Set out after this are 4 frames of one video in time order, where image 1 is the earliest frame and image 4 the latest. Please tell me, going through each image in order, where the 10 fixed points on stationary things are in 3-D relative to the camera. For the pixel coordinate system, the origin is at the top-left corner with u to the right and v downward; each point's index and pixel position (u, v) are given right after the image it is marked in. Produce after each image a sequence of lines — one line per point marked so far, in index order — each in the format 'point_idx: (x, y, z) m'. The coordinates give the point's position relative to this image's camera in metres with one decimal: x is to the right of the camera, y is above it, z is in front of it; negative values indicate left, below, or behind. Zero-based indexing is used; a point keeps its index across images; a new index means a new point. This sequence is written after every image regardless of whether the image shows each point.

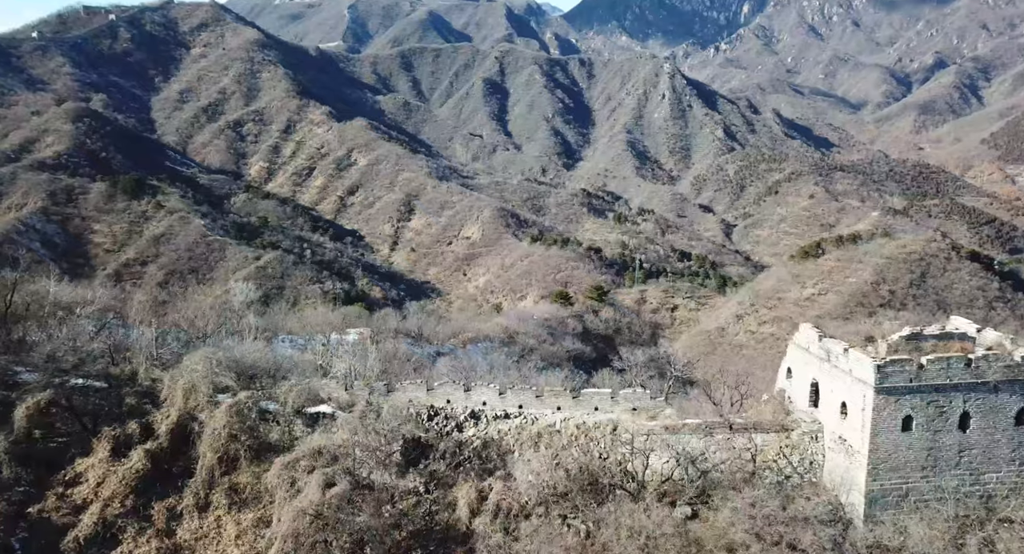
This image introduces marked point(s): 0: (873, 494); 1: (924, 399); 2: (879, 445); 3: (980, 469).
0: (+7.1, -4.3, +18.9) m
1: (+7.9, -2.4, +18.5) m
2: (+7.1, -3.3, +18.6) m
3: (+9.2, -3.8, +18.8) m
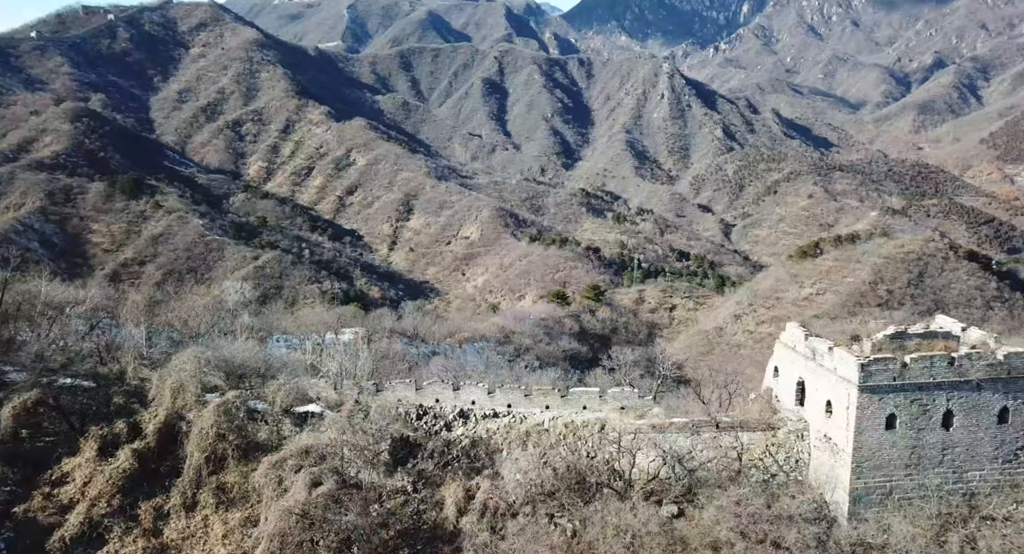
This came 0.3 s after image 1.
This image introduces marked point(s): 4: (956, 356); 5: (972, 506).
0: (+6.8, -4.3, +19.0) m
1: (+7.7, -2.3, +18.5) m
2: (+6.9, -3.3, +18.7) m
3: (+8.9, -3.8, +18.9) m
4: (+8.6, -1.5, +18.6) m
5: (+9.1, -4.5, +19.0) m
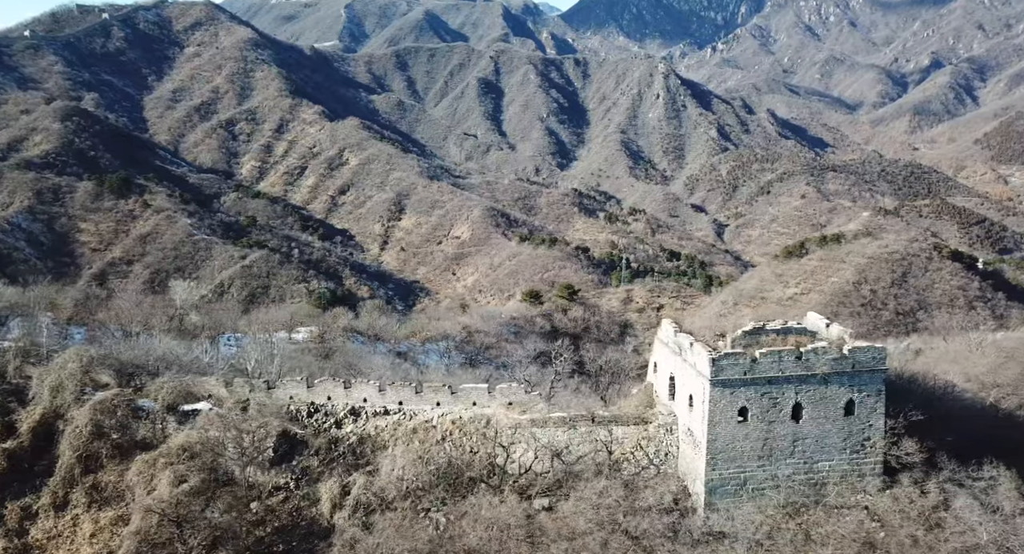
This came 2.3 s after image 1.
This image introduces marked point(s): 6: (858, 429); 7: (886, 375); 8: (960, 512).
0: (+4.1, -4.2, +19.5) m
1: (+5.0, -2.3, +19.2) m
2: (+4.2, -3.2, +19.3) m
3: (+6.2, -3.7, +19.6) m
4: (+5.9, -1.5, +19.2) m
5: (+6.4, -4.5, +19.7) m
6: (+7.1, -3.1, +19.6) m
7: (+7.6, -2.0, +19.6) m
8: (+9.0, -4.8, +19.7) m
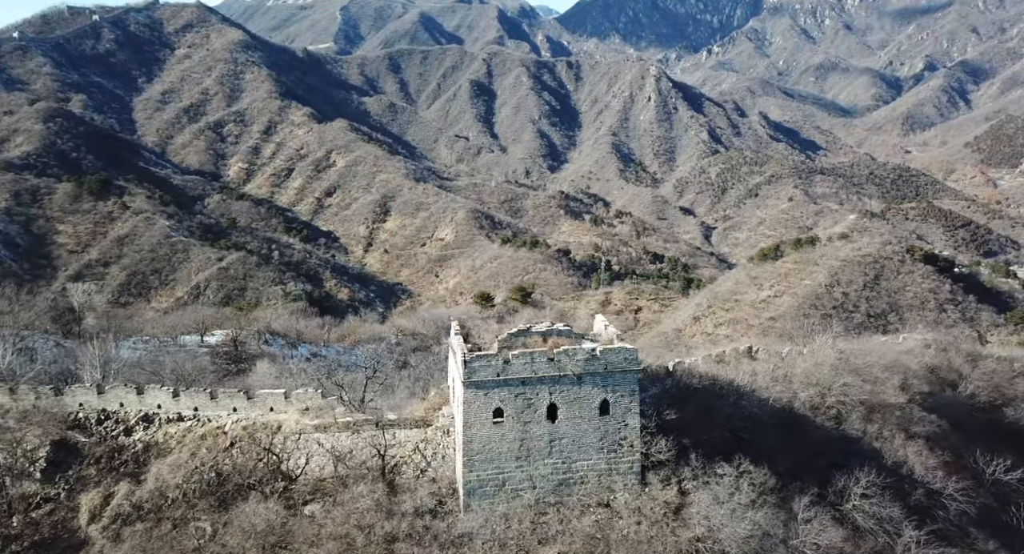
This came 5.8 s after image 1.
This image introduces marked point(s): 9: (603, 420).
0: (-0.8, -4.3, +19.6) m
1: (+0.1, -2.3, +19.3) m
2: (-0.7, -3.3, +19.3) m
3: (+1.3, -3.7, +19.8) m
4: (+1.0, -1.5, +19.4) m
5: (+1.4, -4.5, +19.9) m
6: (+2.2, -3.2, +19.9) m
7: (+2.7, -2.0, +20.0) m
8: (+4.1, -4.9, +20.2) m
9: (+2.0, -2.9, +19.8) m
